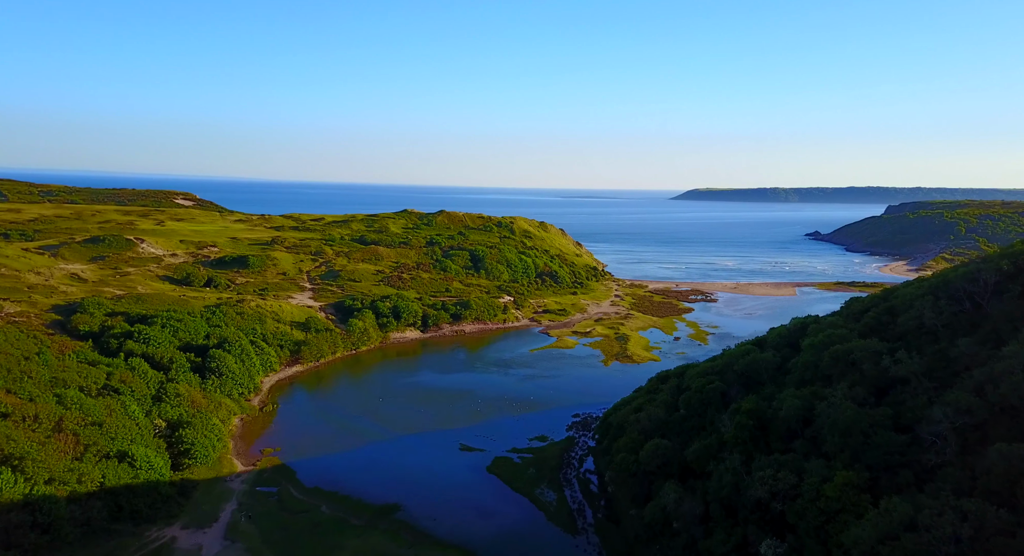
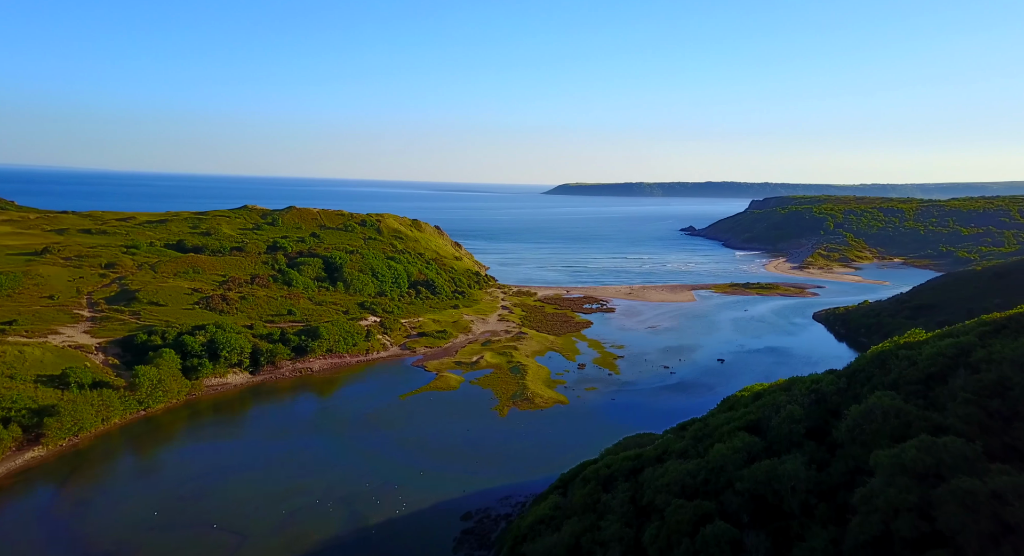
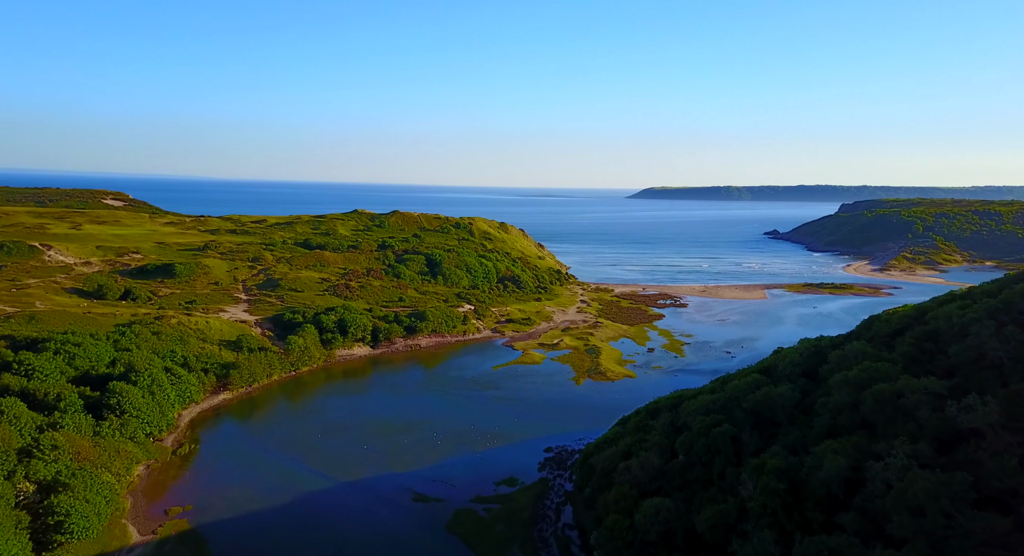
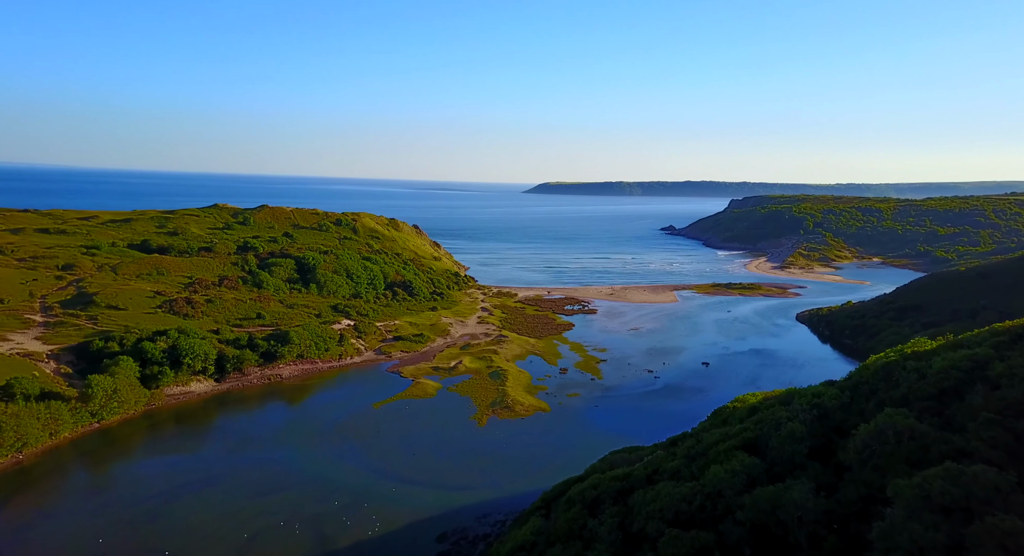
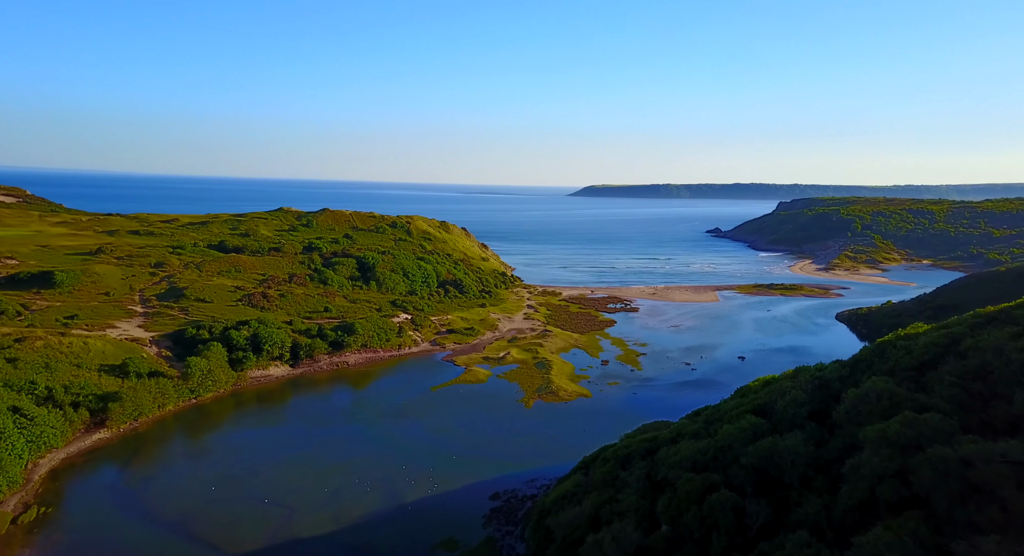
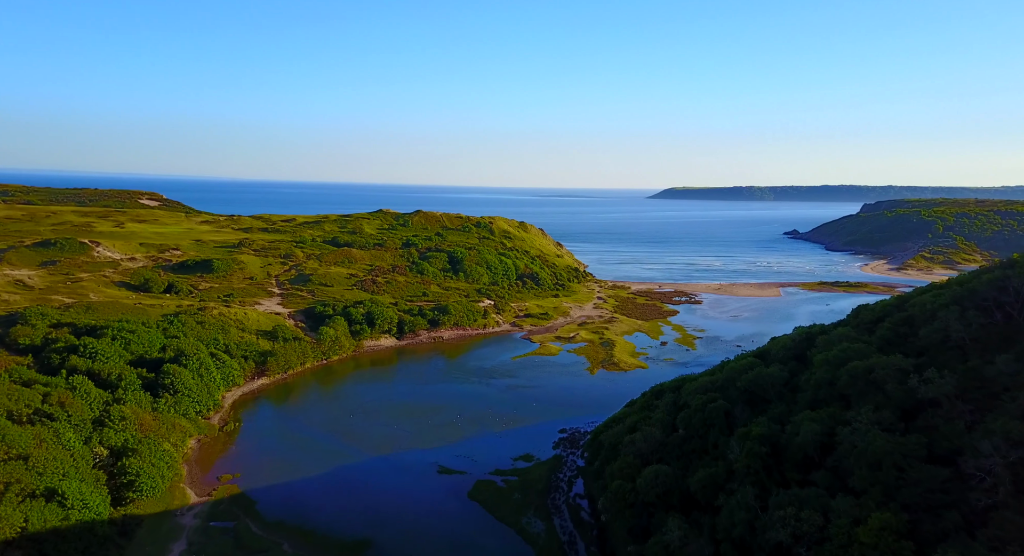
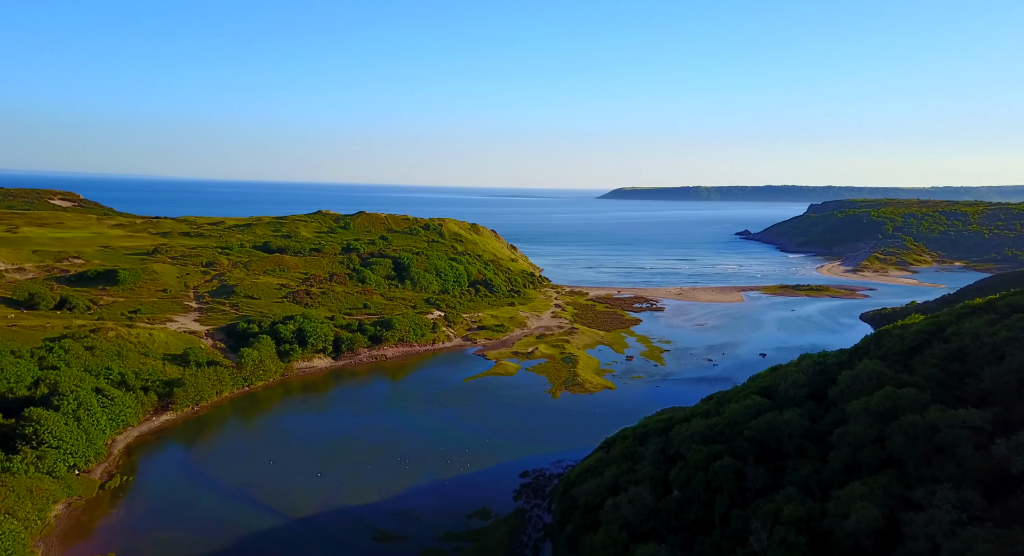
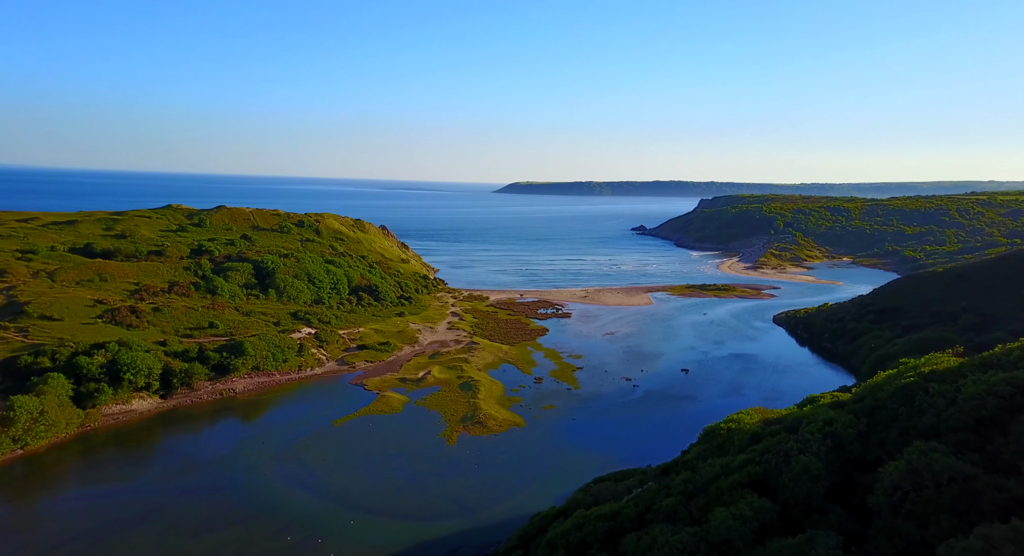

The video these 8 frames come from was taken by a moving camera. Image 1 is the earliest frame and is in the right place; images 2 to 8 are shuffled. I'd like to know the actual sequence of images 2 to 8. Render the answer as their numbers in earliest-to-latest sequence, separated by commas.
6, 3, 7, 5, 2, 4, 8
